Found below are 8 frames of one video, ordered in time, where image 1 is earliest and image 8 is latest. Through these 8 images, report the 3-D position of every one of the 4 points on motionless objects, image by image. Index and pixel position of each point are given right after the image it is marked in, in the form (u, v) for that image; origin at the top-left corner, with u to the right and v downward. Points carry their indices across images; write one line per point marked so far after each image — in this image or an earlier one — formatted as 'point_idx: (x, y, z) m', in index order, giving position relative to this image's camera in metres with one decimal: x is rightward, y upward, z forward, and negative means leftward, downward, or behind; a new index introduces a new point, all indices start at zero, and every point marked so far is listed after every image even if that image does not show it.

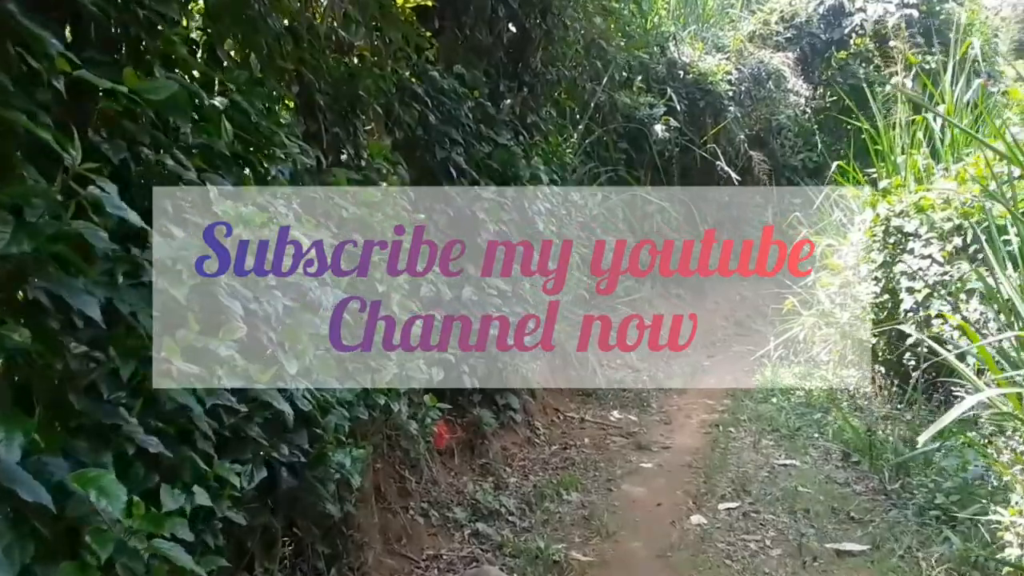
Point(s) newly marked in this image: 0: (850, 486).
0: (+0.9, -0.5, +2.8) m
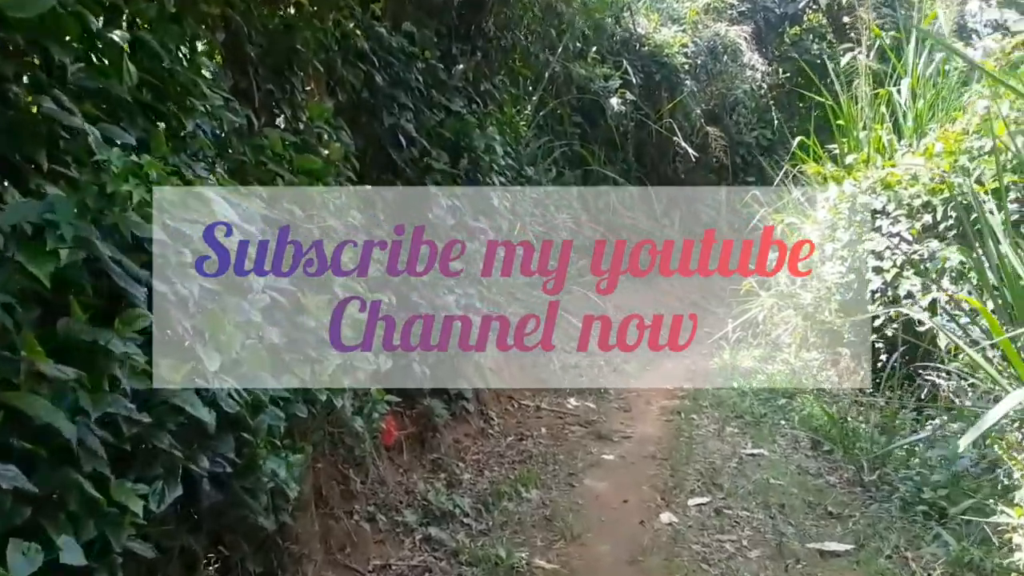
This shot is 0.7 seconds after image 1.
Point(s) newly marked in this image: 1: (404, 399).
0: (+0.8, -0.5, +2.7) m
1: (-0.3, -0.3, +2.8) m
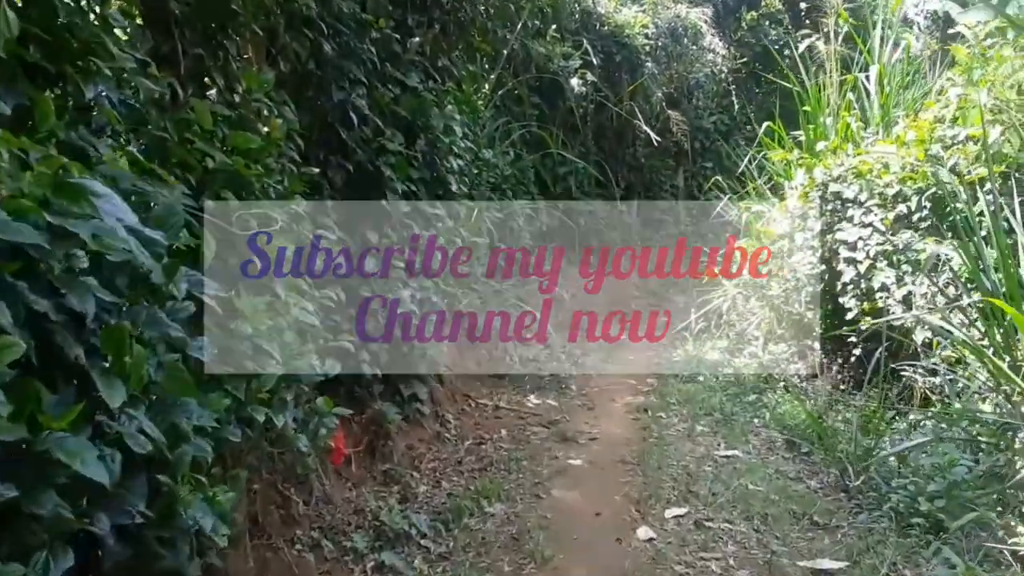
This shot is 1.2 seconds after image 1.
0: (+0.7, -0.5, +2.5) m
1: (-0.4, -0.3, +2.6) m
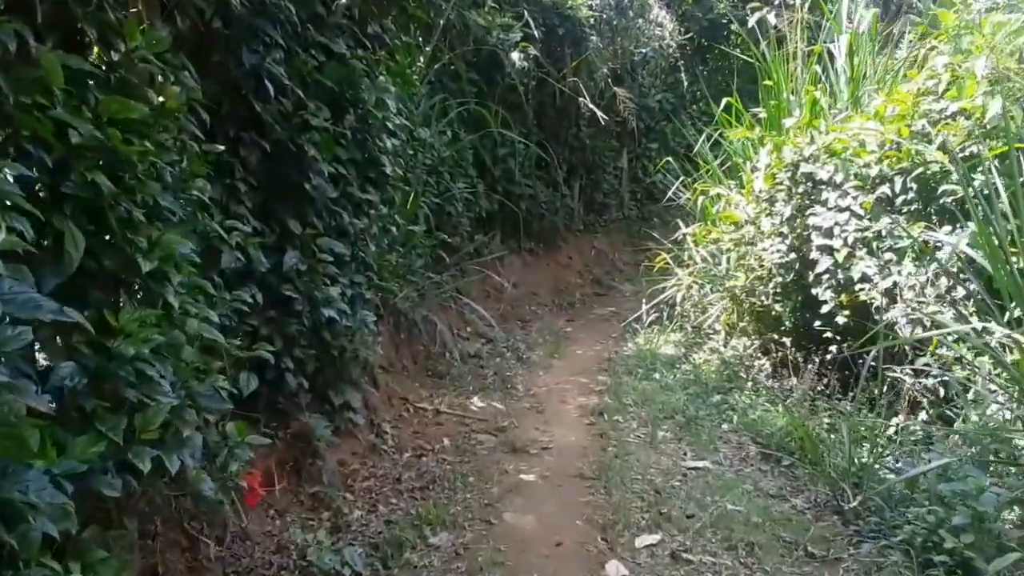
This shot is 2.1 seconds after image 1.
0: (+0.6, -0.4, +2.2) m
1: (-0.5, -0.3, +2.2) m
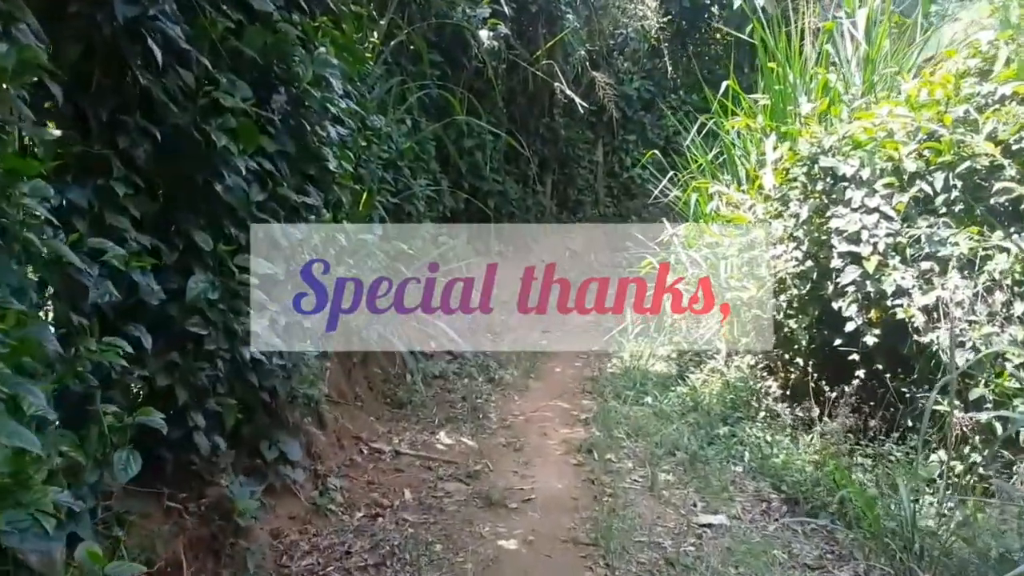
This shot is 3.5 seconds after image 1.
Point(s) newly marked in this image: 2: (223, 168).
0: (+0.5, -0.5, +1.8) m
1: (-0.5, -0.3, +1.7) m
2: (-0.4, +0.2, +1.5) m
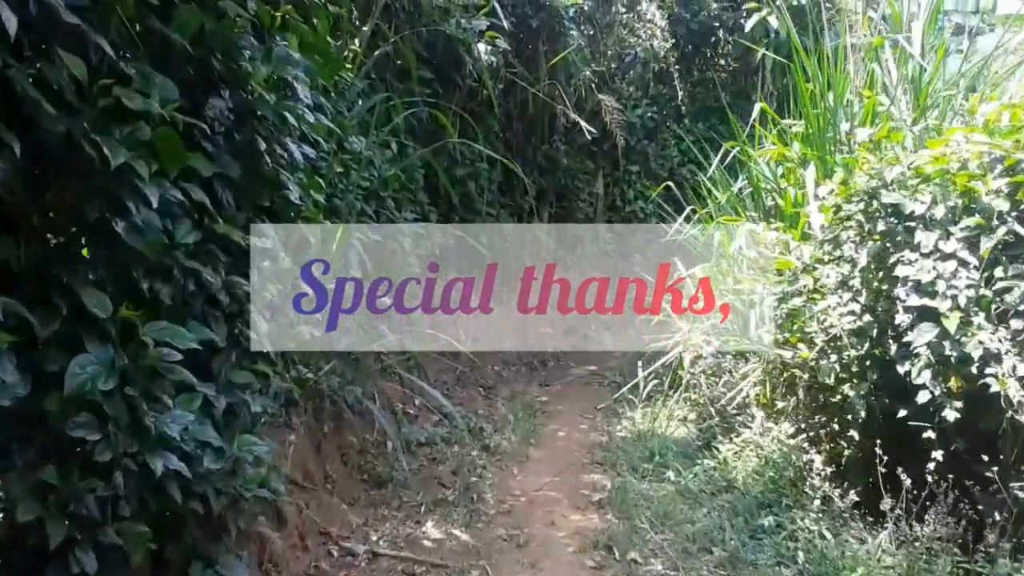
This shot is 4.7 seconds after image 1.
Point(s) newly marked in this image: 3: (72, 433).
0: (+0.6, -0.6, +1.3) m
1: (-0.5, -0.4, +1.2) m
2: (-0.4, +0.1, +1.0) m
3: (-0.4, -0.1, +1.1) m
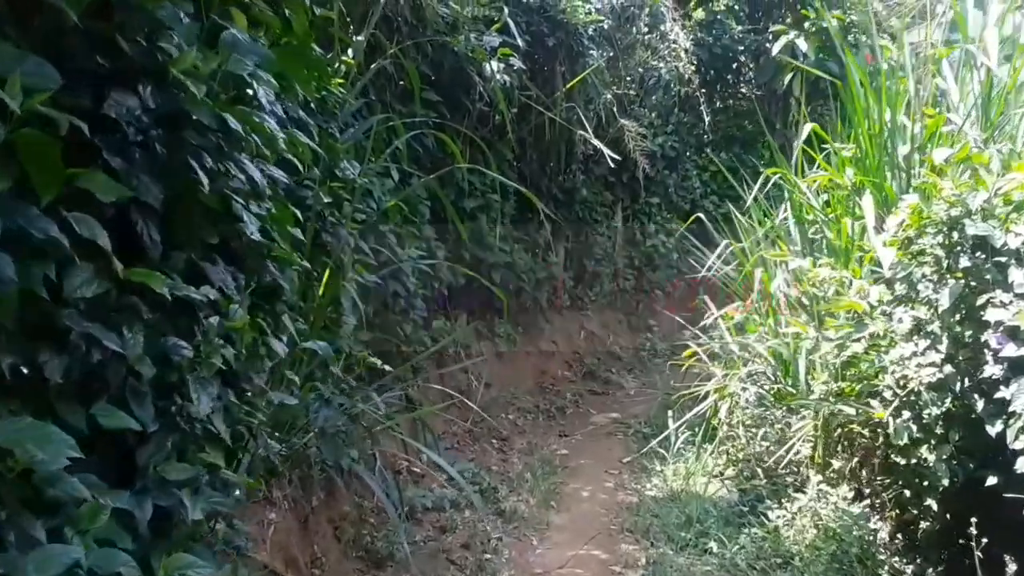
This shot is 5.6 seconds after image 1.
0: (+0.6, -0.6, +1.0) m
1: (-0.5, -0.5, +0.9) m
2: (-0.4, 0.0, +0.7) m
3: (-0.4, -0.2, +0.7) m
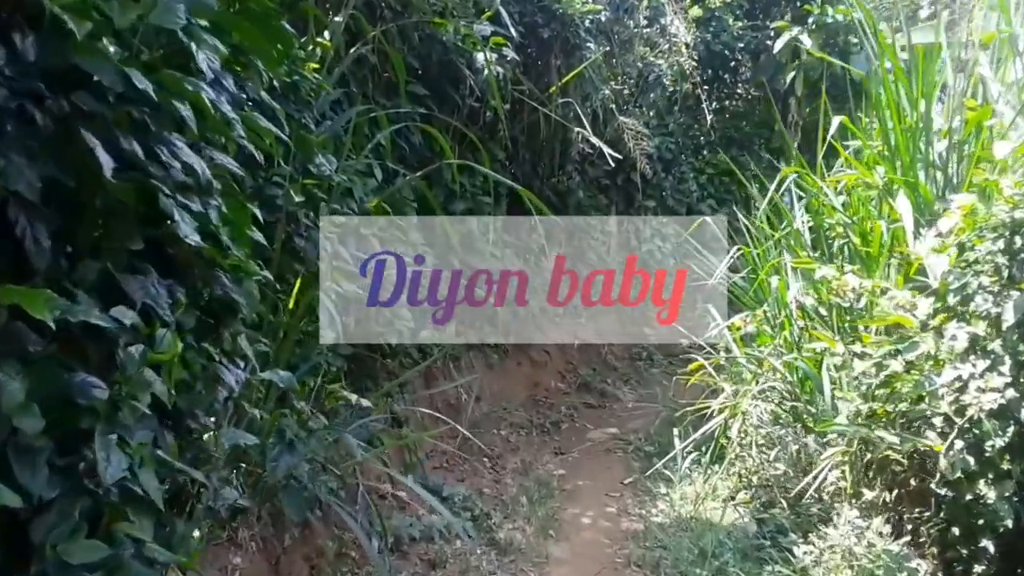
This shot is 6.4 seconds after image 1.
0: (+0.6, -0.7, +0.7) m
1: (-0.5, -0.5, +0.6) m
2: (-0.3, 0.0, +0.5) m
3: (-0.4, -0.2, +0.5) m
